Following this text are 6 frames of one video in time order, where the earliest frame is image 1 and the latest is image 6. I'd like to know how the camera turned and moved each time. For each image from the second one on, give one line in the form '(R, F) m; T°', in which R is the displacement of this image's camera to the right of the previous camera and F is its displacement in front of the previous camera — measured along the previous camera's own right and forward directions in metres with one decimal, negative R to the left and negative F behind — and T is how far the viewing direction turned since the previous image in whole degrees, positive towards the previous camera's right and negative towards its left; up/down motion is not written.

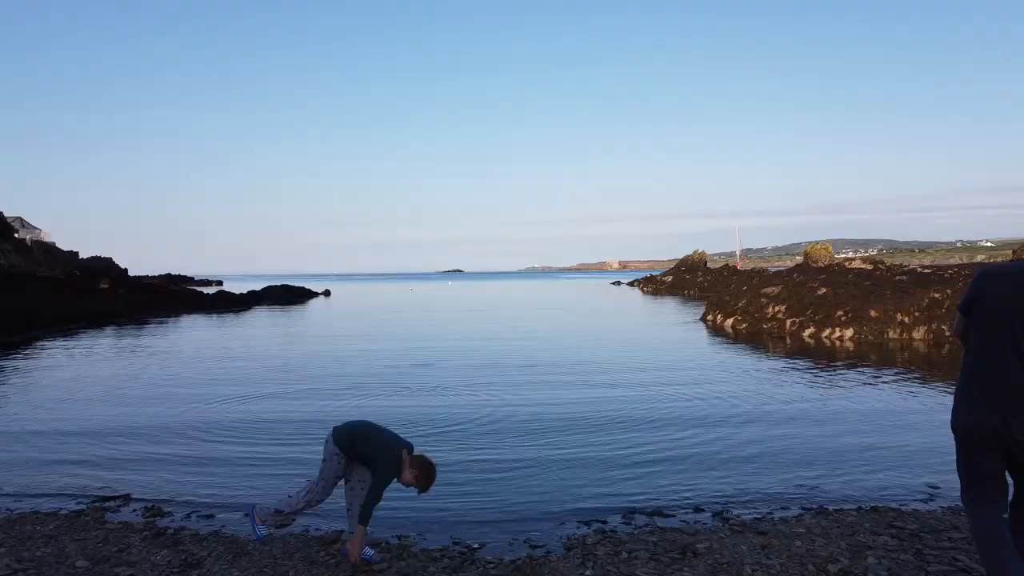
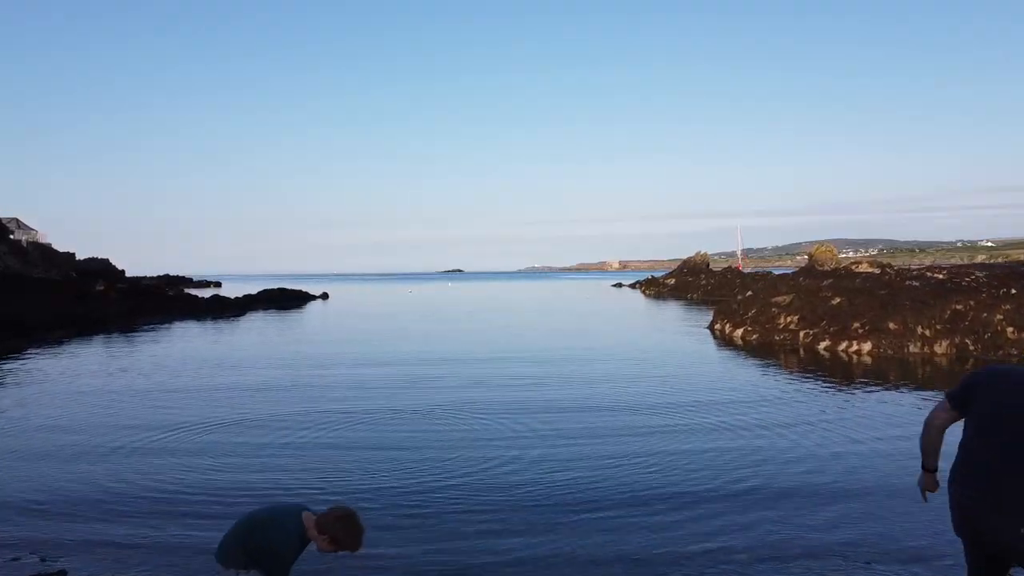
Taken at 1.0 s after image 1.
(0.0, +1.3) m; 0°
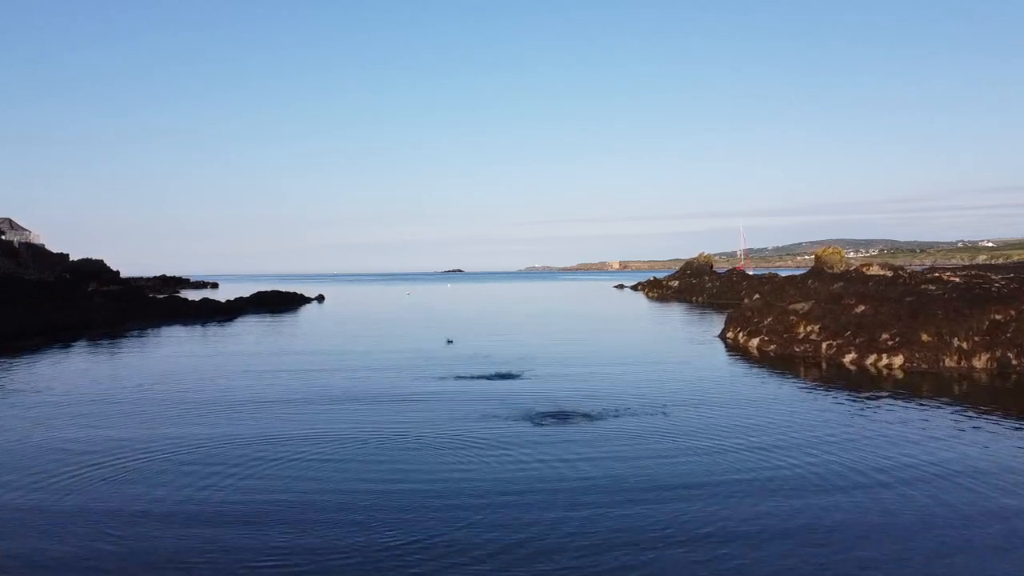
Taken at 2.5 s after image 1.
(0.0, +2.0) m; 0°
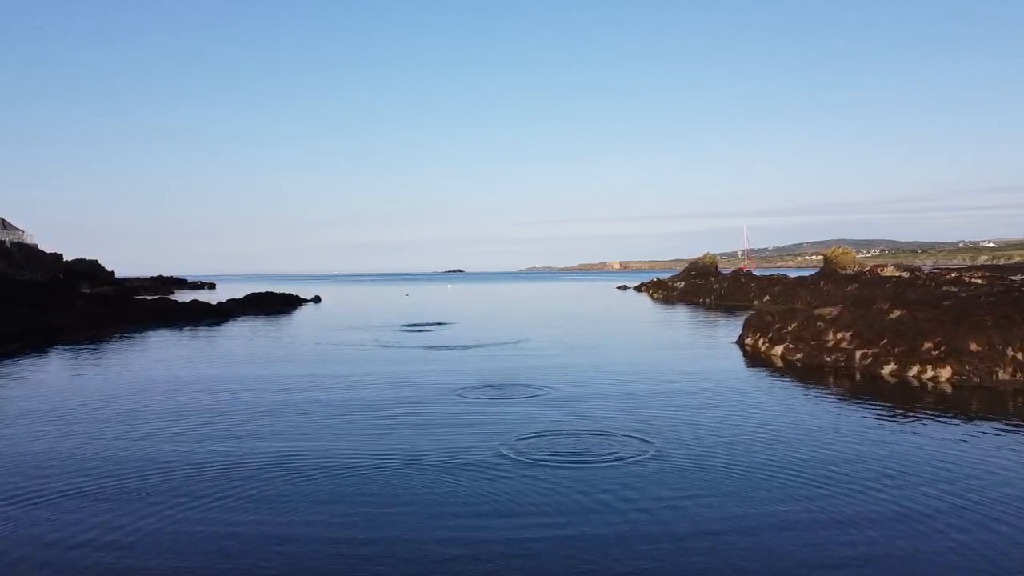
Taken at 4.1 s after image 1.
(-0.1, +2.3) m; 0°
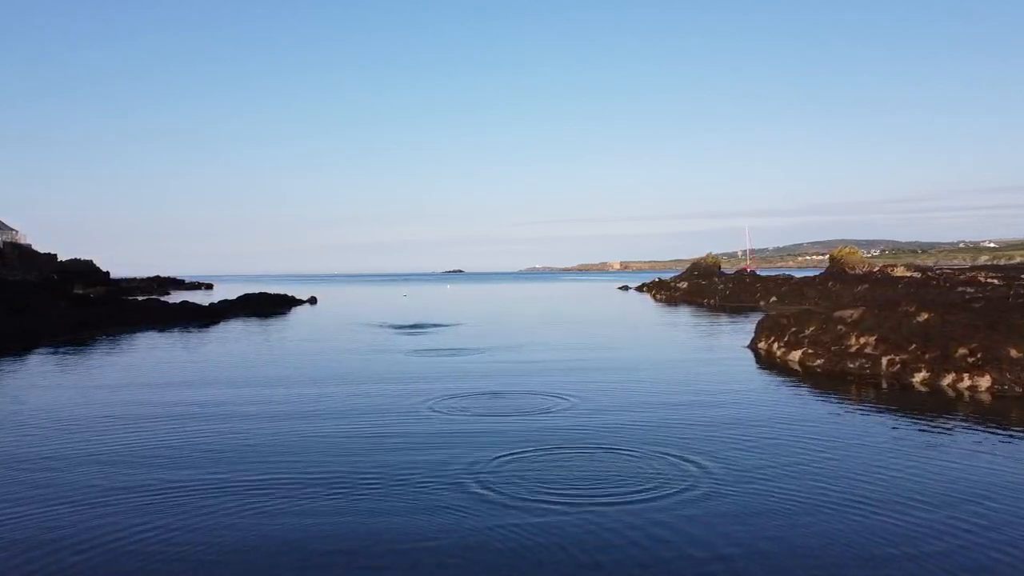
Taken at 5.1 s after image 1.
(0.0, +1.8) m; 0°
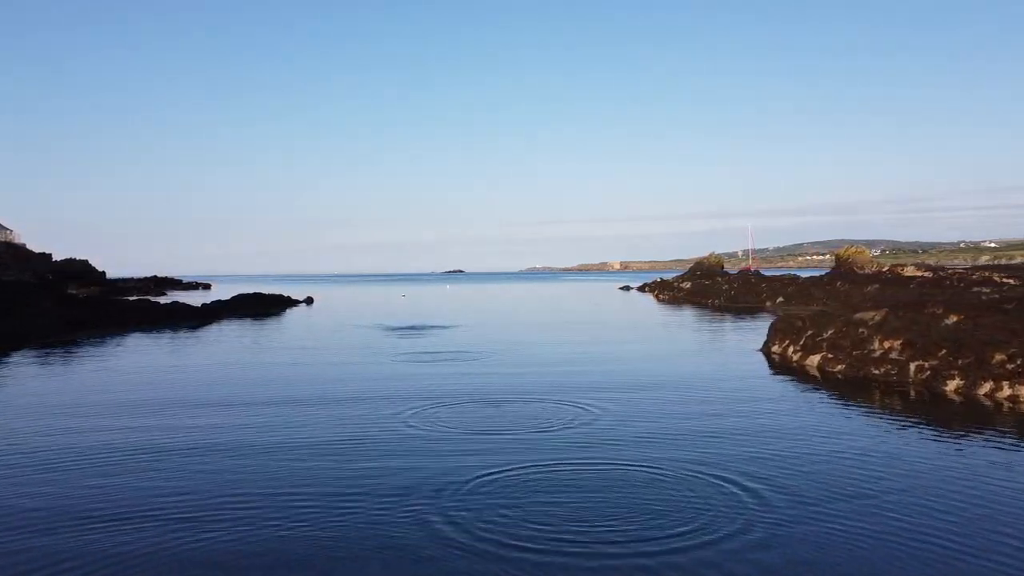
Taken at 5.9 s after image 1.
(0.0, +1.6) m; 0°
